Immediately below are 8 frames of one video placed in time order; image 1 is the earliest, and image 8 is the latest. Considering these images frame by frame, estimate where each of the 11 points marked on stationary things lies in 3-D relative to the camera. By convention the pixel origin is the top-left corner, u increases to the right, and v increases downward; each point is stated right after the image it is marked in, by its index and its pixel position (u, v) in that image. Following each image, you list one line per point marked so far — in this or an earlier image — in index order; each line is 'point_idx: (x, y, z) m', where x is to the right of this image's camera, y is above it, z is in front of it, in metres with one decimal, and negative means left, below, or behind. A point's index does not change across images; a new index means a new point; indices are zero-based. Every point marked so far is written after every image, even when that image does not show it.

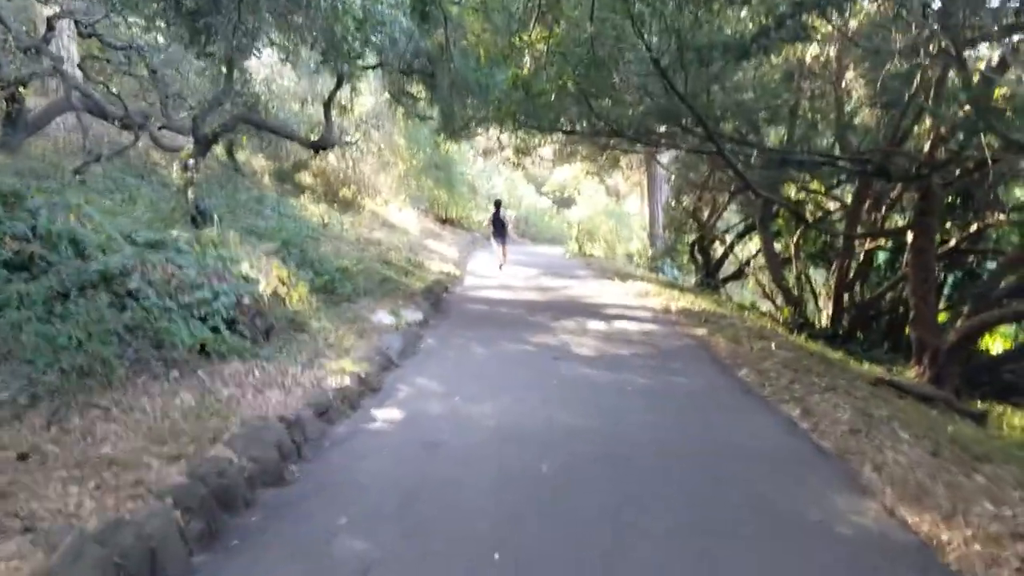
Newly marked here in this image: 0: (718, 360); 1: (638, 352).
0: (+2.6, -0.9, +10.4) m
1: (+1.7, -0.9, +11.1) m
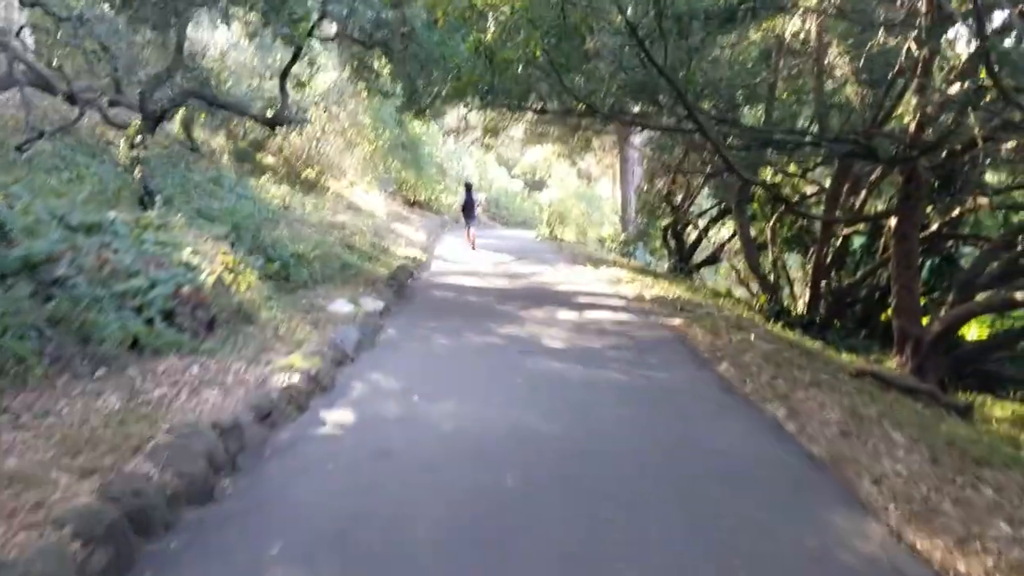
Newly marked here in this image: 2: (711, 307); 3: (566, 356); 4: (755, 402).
0: (+2.2, -0.8, +9.8) m
1: (+1.3, -0.7, +10.5) m
2: (+3.4, -0.3, +13.9) m
3: (+0.7, -0.8, +10.0) m
4: (+2.3, -1.1, +7.8) m
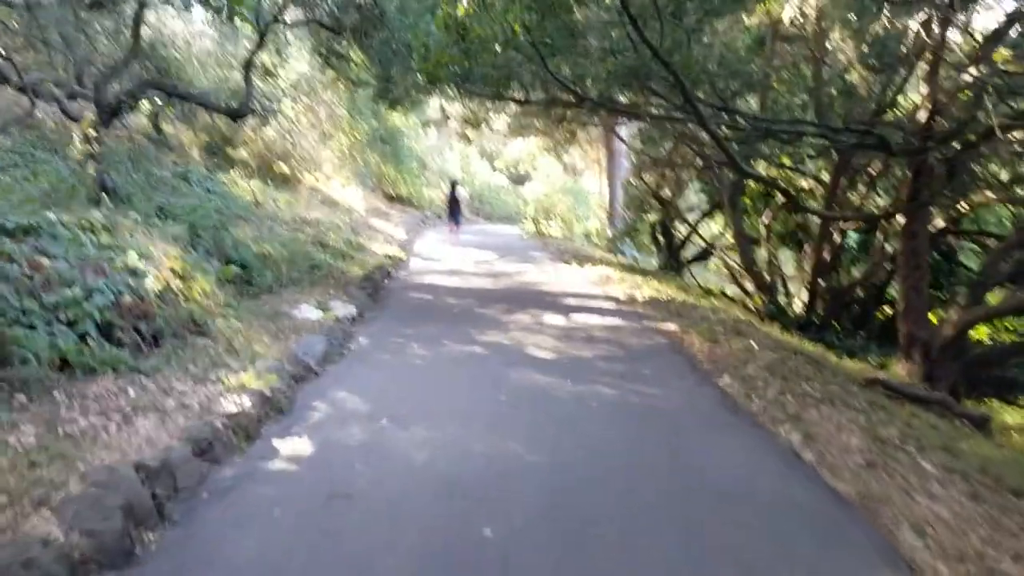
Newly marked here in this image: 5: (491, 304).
0: (+2.0, -0.8, +9.0) m
1: (+1.1, -0.8, +9.6) m
2: (+3.1, -0.3, +13.0) m
3: (+0.4, -0.9, +9.1) m
4: (+2.2, -1.2, +7.0) m
5: (-0.4, -0.3, +14.0) m
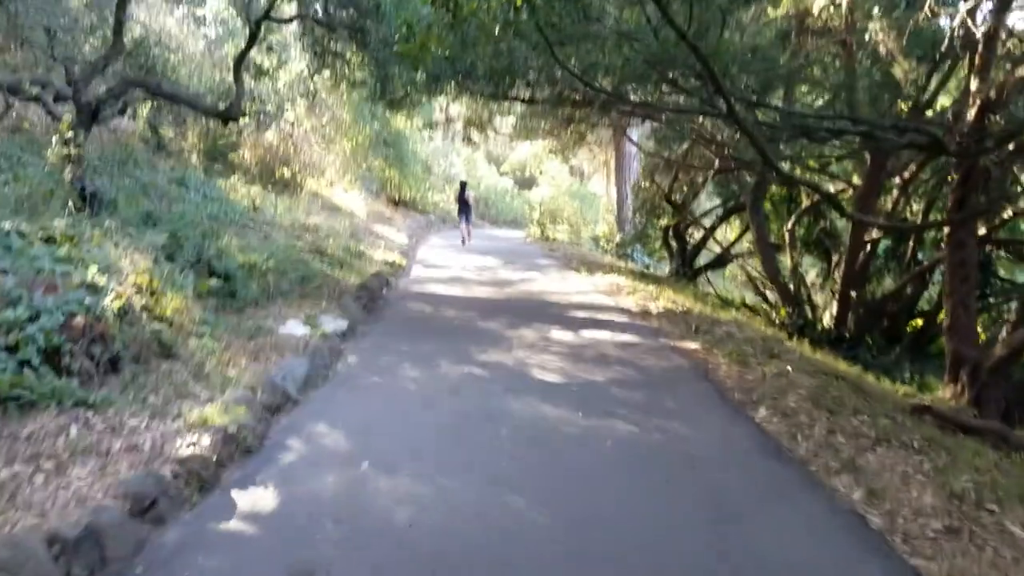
0: (+2.0, -1.0, +7.9) m
1: (+1.1, -1.0, +8.6) m
2: (+3.2, -0.5, +12.0) m
3: (+0.5, -1.1, +8.1) m
4: (+2.2, -1.3, +5.9) m
5: (-0.3, -0.5, +12.9) m
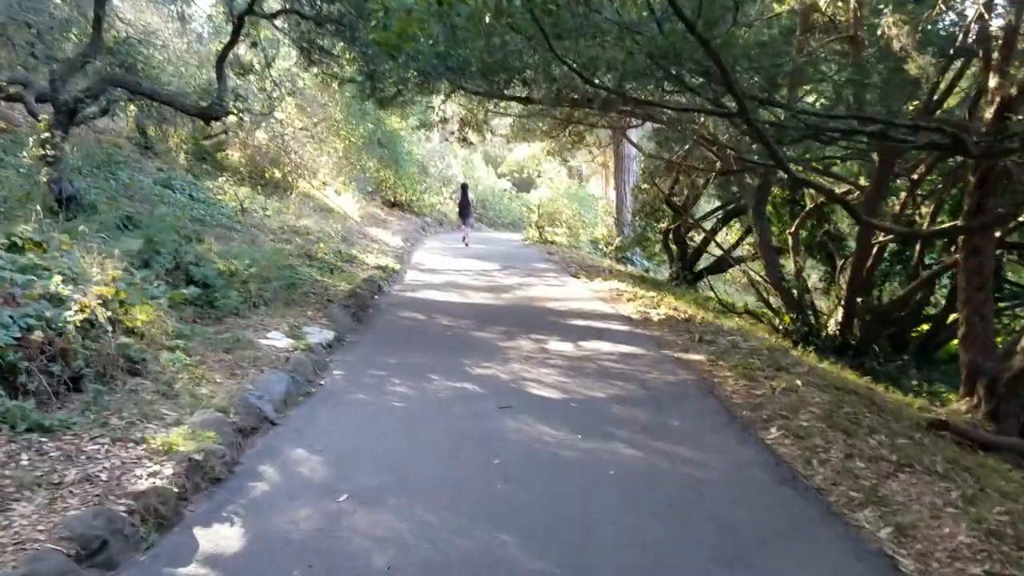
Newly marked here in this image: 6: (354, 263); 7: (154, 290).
0: (+2.0, -1.1, +7.4) m
1: (+1.0, -1.1, +8.1) m
2: (+3.1, -0.6, +11.4) m
3: (+0.4, -1.2, +7.5) m
4: (+2.1, -1.4, +5.4) m
5: (-0.4, -0.6, +12.4) m
6: (-3.7, +0.6, +19.0) m
7: (-4.2, 0.0, +9.6) m
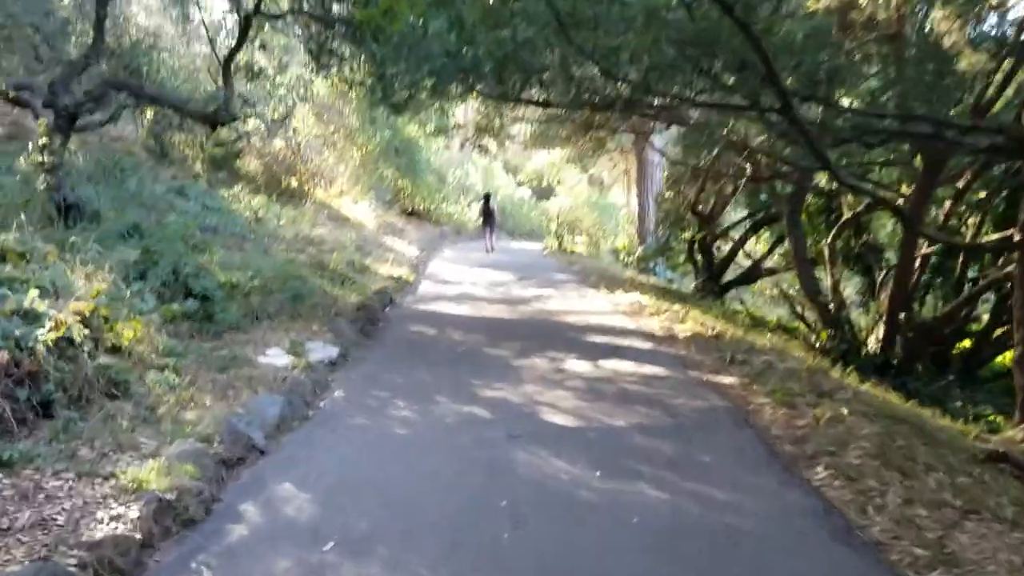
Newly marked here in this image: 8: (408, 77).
0: (+2.1, -1.3, +6.6) m
1: (+1.2, -1.2, +7.3) m
2: (+3.4, -0.8, +10.7) m
3: (+0.5, -1.3, +6.8) m
4: (+2.2, -1.6, +4.6) m
5: (-0.1, -0.8, +11.7) m
6: (-3.3, +0.3, +18.4) m
7: (-4.1, -0.2, +9.0) m
8: (-1.5, +3.0, +11.6) m
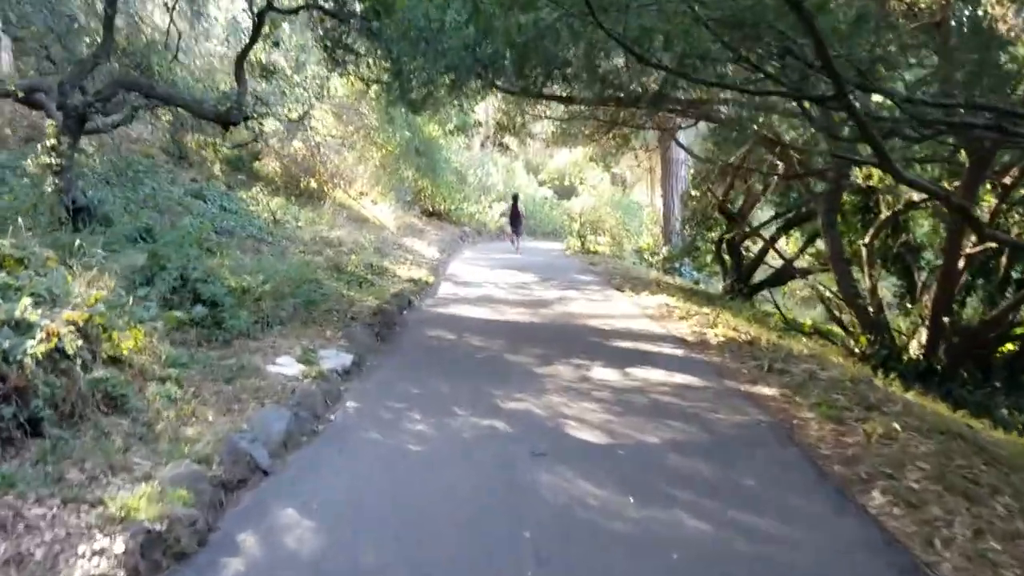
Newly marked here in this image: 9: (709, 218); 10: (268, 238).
0: (+2.2, -1.3, +6.0) m
1: (+1.4, -1.3, +6.8) m
2: (+3.6, -0.9, +10.0) m
3: (+0.7, -1.4, +6.3) m
4: (+2.3, -1.6, +4.0) m
5: (+0.2, -0.8, +11.2) m
6: (-2.8, +0.3, +17.9) m
7: (-3.8, -0.2, +8.6) m
8: (-1.2, +3.0, +11.2) m
9: (+4.7, +1.7, +19.5) m
10: (-5.7, +1.2, +19.0) m
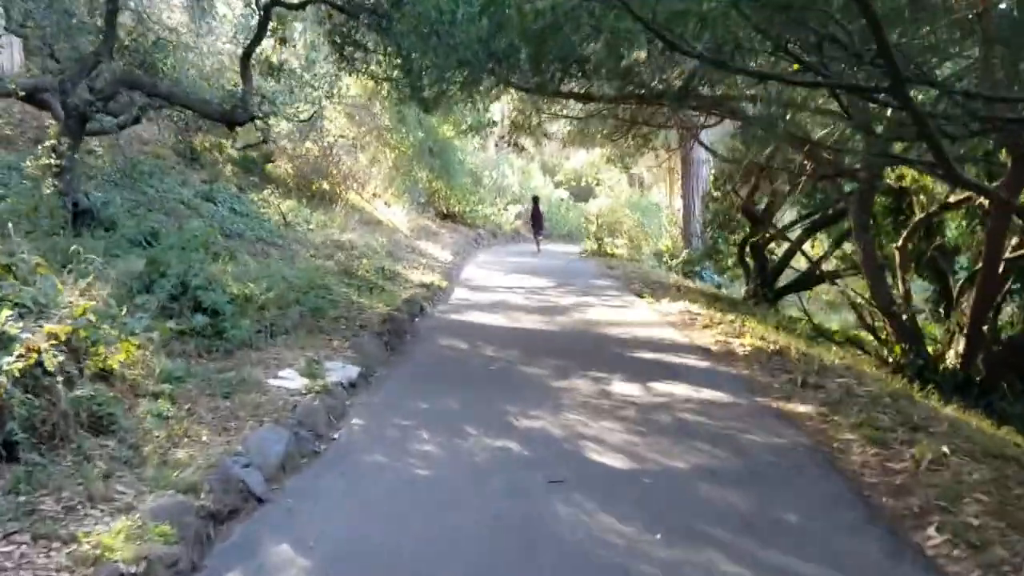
0: (+2.3, -1.4, +5.5) m
1: (+1.5, -1.3, +6.2) m
2: (+3.8, -1.0, +9.4) m
3: (+0.8, -1.5, +5.7) m
4: (+2.4, -1.7, +3.4) m
5: (+0.4, -0.9, +10.7) m
6: (-2.4, +0.2, +17.4) m
7: (-3.7, -0.3, +8.1) m
8: (-1.0, +2.9, +10.7) m
9: (+5.1, +1.5, +18.9) m
10: (-5.4, +1.1, +18.6) m
